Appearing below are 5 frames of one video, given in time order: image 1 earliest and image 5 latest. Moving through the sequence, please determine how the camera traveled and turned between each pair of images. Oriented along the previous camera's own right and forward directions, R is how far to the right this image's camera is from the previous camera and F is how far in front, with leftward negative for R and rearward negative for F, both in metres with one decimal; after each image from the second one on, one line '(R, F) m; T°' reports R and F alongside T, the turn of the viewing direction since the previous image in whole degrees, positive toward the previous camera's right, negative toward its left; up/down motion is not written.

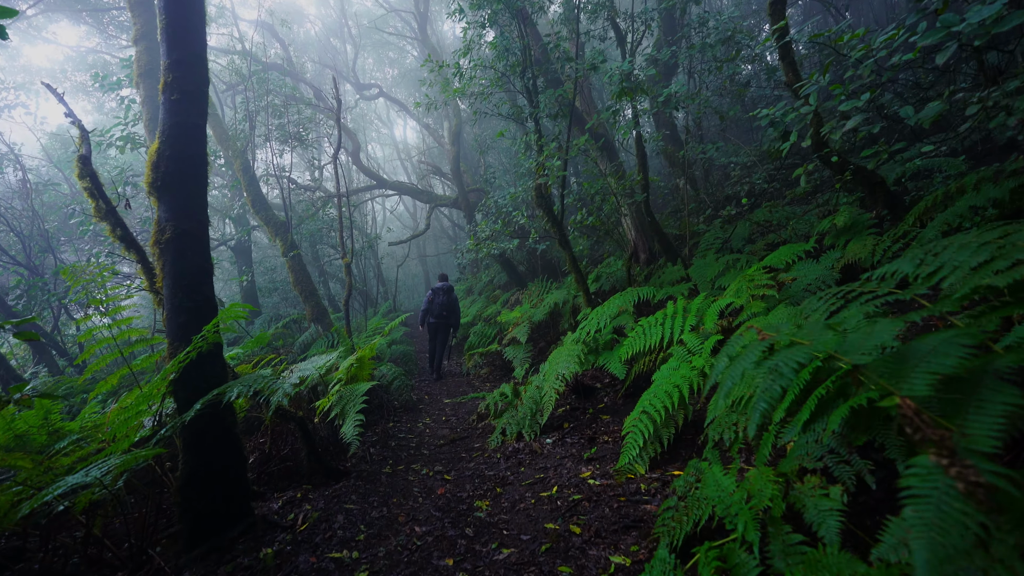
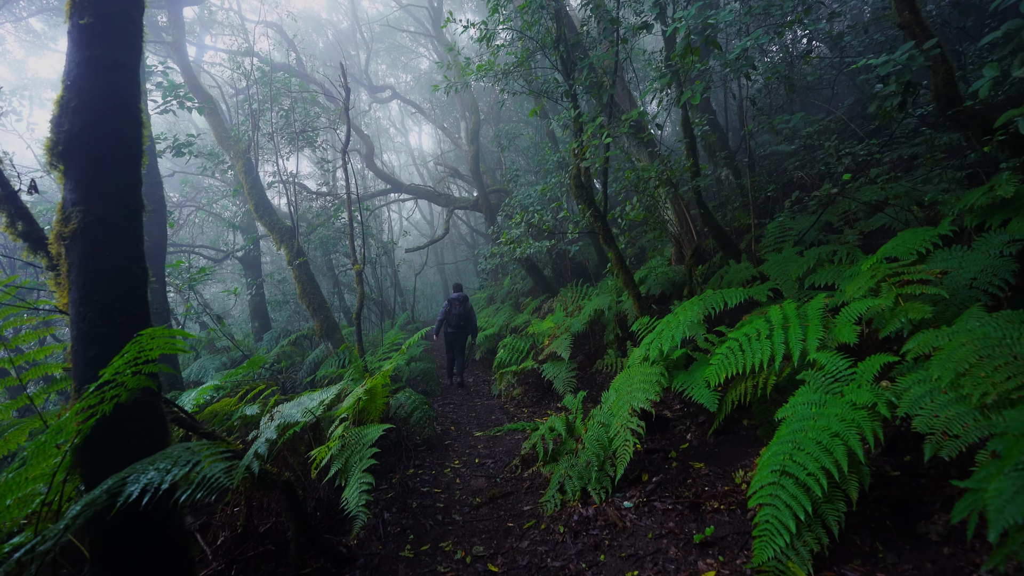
(-0.2, +0.9) m; -2°
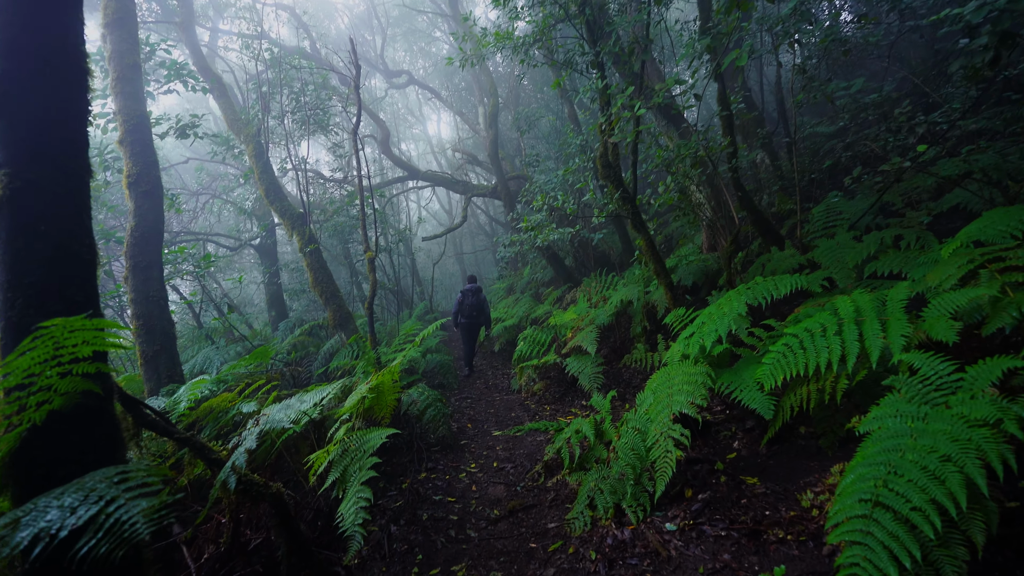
(0.0, +0.4) m; -2°
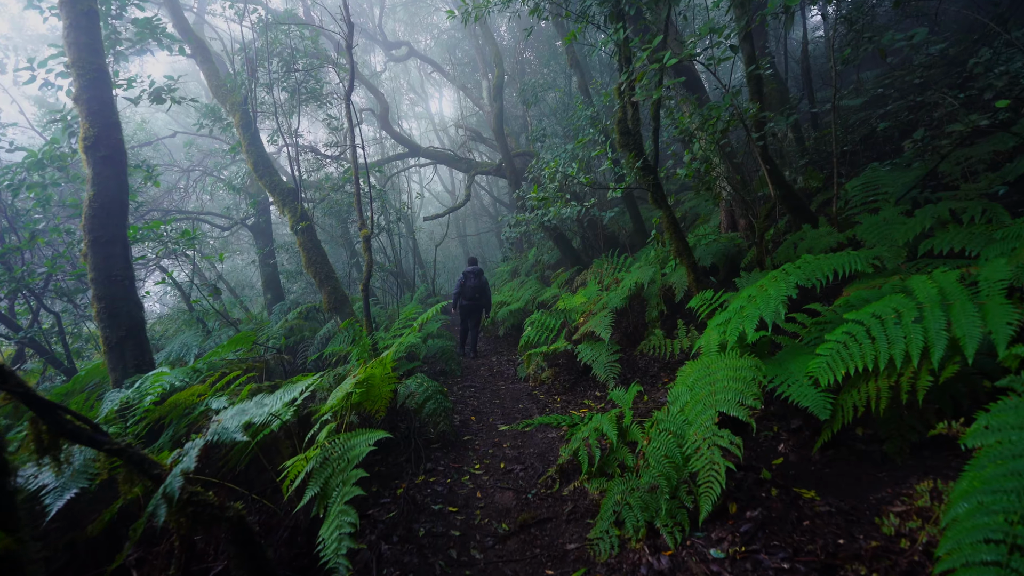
(0.0, +0.4) m; 0°
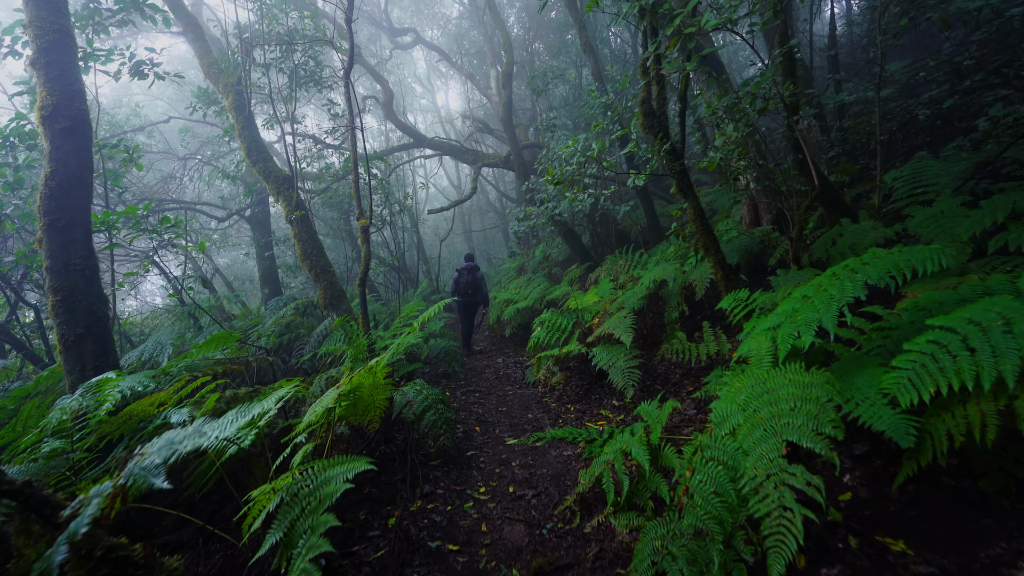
(0.0, +0.4) m; -1°
